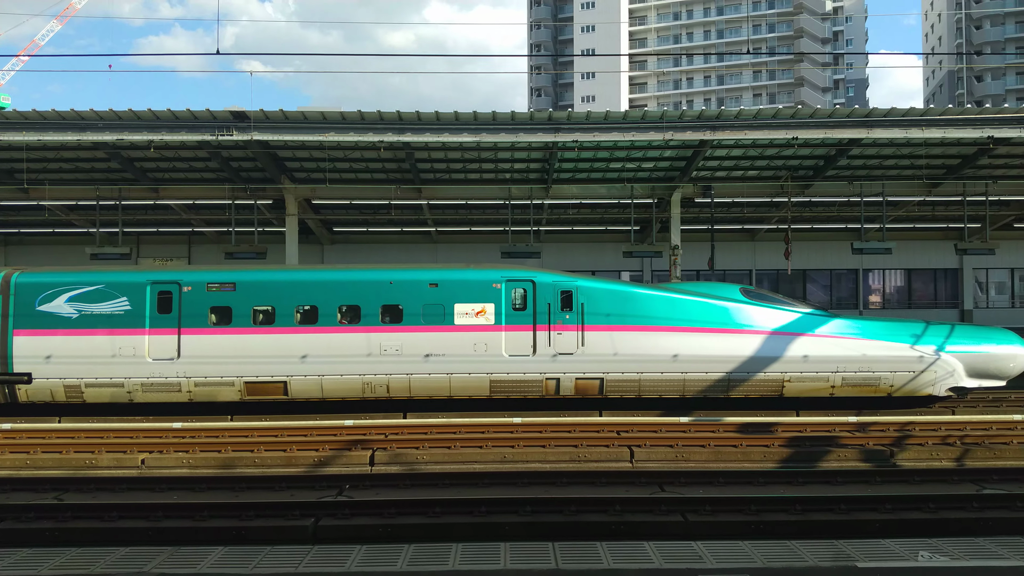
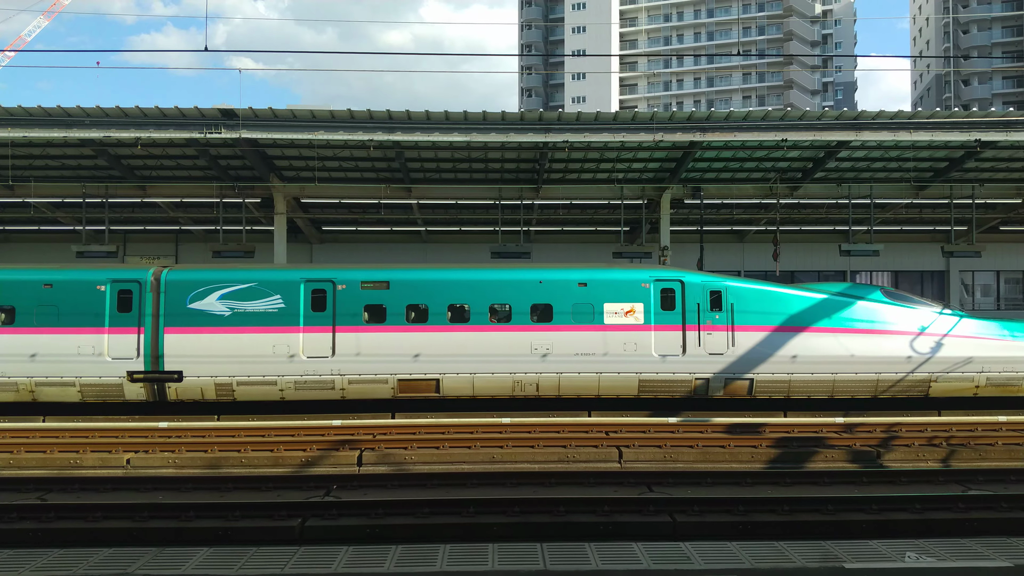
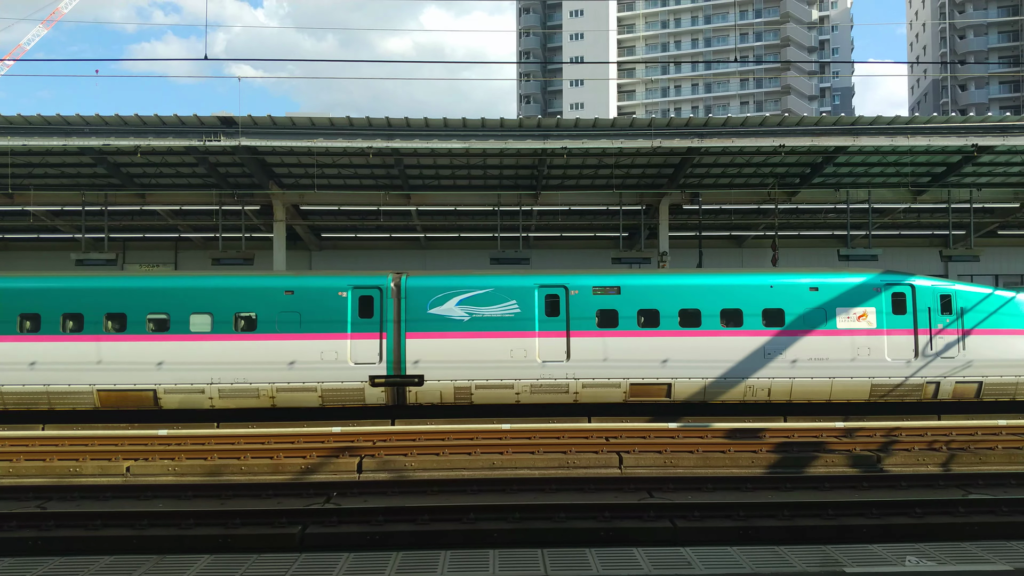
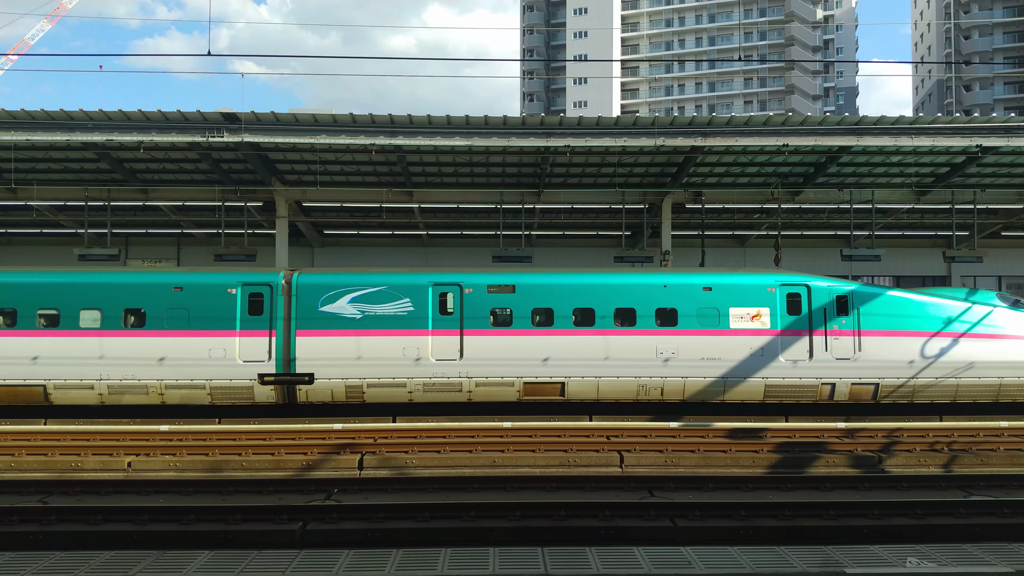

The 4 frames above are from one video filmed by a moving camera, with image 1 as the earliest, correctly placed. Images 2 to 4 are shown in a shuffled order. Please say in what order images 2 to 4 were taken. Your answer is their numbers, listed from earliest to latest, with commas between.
2, 4, 3
